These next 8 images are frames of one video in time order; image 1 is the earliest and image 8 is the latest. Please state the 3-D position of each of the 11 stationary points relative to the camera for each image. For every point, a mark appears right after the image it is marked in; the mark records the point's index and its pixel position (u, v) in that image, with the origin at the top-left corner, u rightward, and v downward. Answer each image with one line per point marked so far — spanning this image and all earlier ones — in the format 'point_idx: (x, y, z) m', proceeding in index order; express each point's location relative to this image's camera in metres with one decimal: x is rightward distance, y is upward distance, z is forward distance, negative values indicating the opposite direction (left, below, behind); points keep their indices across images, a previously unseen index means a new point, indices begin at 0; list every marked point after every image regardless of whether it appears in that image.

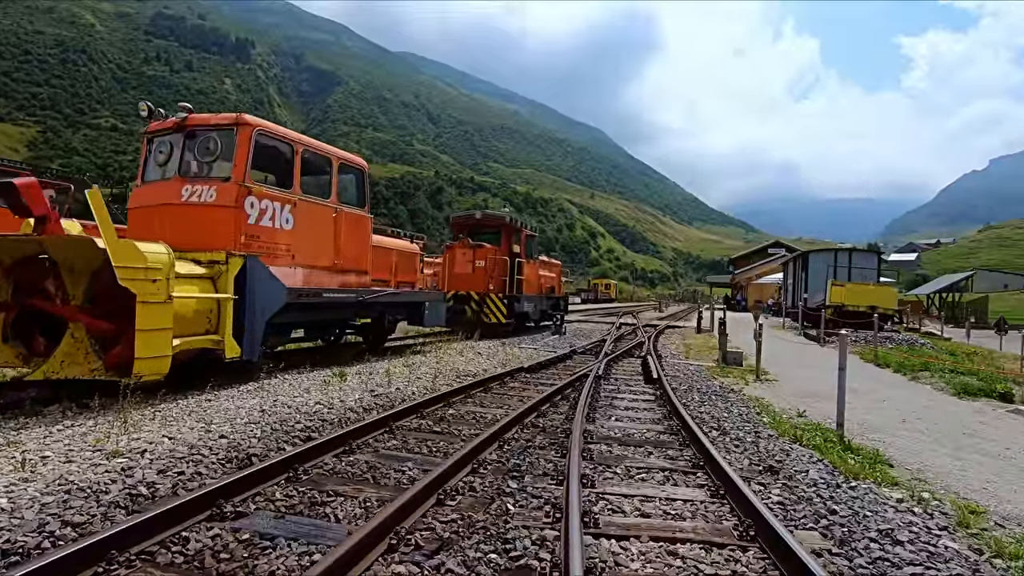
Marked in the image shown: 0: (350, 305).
0: (-3.6, -0.4, +12.1) m
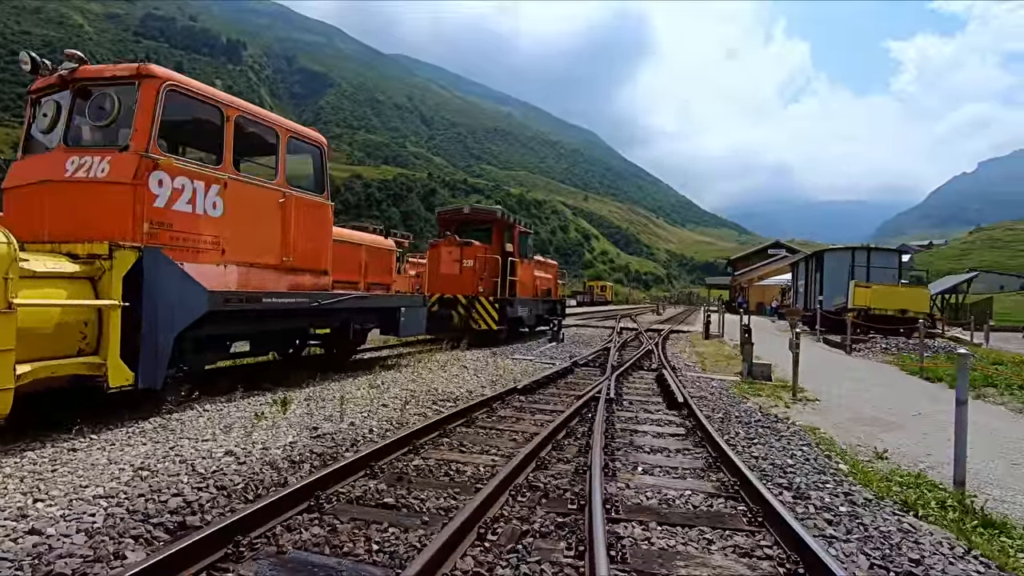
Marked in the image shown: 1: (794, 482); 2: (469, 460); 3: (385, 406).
0: (-3.8, -0.4, +9.9) m
1: (+2.8, -1.9, +5.5) m
2: (-0.5, -1.8, +5.9) m
3: (-1.9, -1.8, +8.1) m
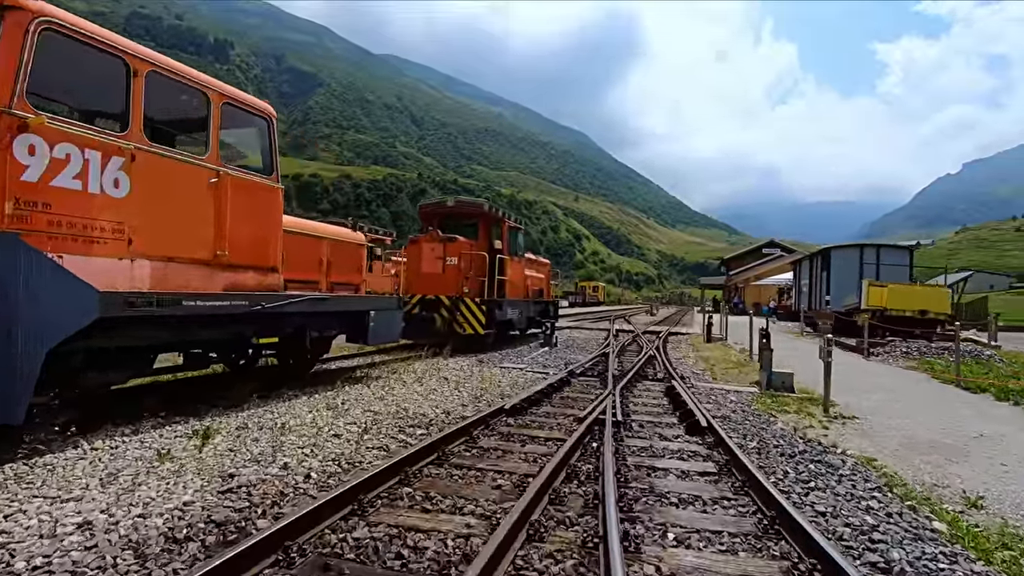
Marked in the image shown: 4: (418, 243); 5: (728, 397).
0: (-4.0, -0.4, +8.1) m
1: (+2.7, -1.9, +3.9) m
2: (-0.6, -1.8, +4.2) m
3: (-2.1, -1.8, +6.4) m
4: (-2.9, +1.4, +16.8) m
5: (+4.3, -2.1, +10.7) m
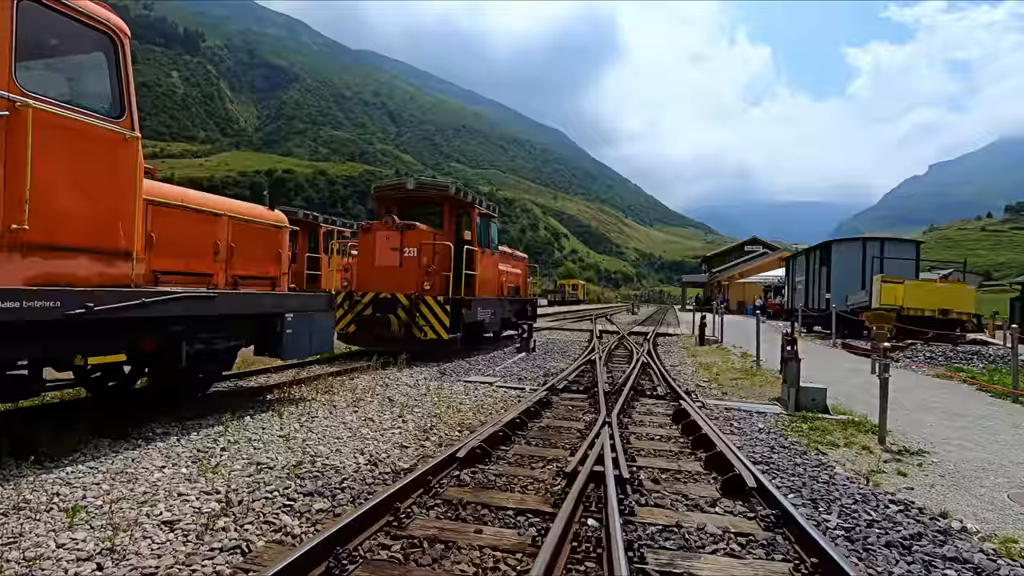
0: (-4.4, -0.4, +5.5) m
1: (+2.4, -1.9, +1.5) m
2: (-0.9, -1.8, +1.7) m
3: (-2.4, -1.7, +3.9) m
4: (-3.7, +1.5, +14.2) m
5: (+3.7, -2.1, +8.4) m
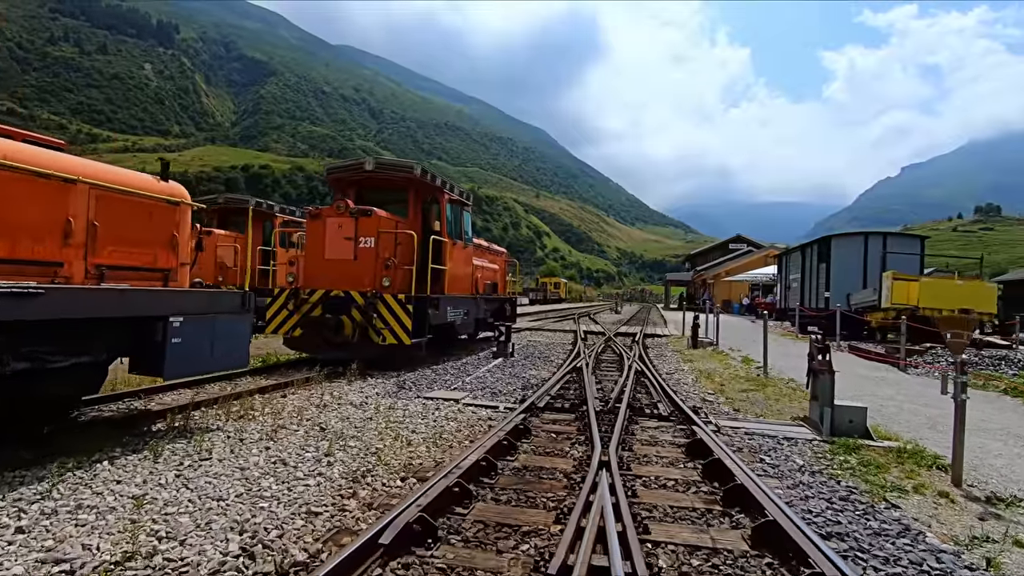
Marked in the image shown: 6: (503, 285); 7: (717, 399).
0: (-4.7, -0.3, +3.4) m
1: (+2.2, -1.8, -0.3) m
2: (-1.1, -1.7, -0.2) m
3: (-2.7, -1.6, +1.9) m
4: (-4.3, +1.6, +12.1) m
5: (+3.3, -2.0, +6.6) m
6: (-0.3, +0.1, +19.6) m
7: (+3.7, -2.0, +9.9) m
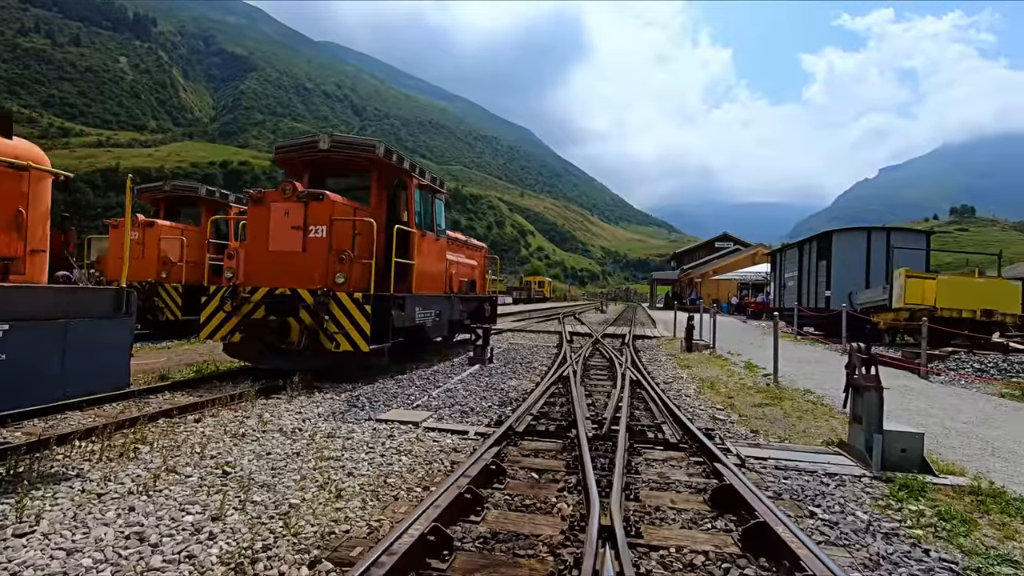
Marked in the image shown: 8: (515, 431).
0: (-4.9, -0.3, +1.7) m
1: (+2.2, -1.8, -1.9) m
2: (-1.2, -1.7, -1.9) m
3: (-2.8, -1.6, +0.1) m
4: (-4.7, +1.6, +10.4) m
5: (+3.0, -2.0, +5.1) m
6: (-0.9, +0.2, +17.9) m
7: (+3.3, -2.0, +8.4) m
8: (0.0, -1.8, +7.0) m
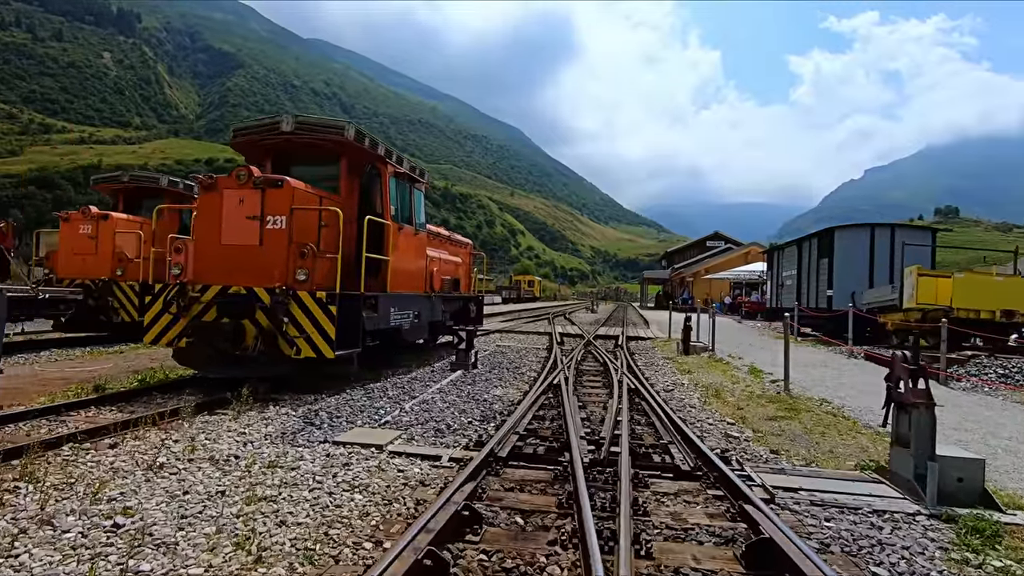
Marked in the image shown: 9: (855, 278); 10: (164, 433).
0: (-5.0, -0.3, +0.5) m
1: (+2.1, -1.8, -3.0) m
2: (-1.2, -1.7, -3.0) m
3: (-2.9, -1.6, -1.0) m
4: (-5.0, +1.6, +9.2) m
5: (+2.9, -1.9, +4.0) m
6: (-1.3, +0.2, +16.8) m
7: (+3.1, -2.0, +7.4) m
8: (-0.1, -1.8, +5.9) m
9: (+12.0, +0.4, +19.2) m
10: (-3.9, -1.6, +6.0) m
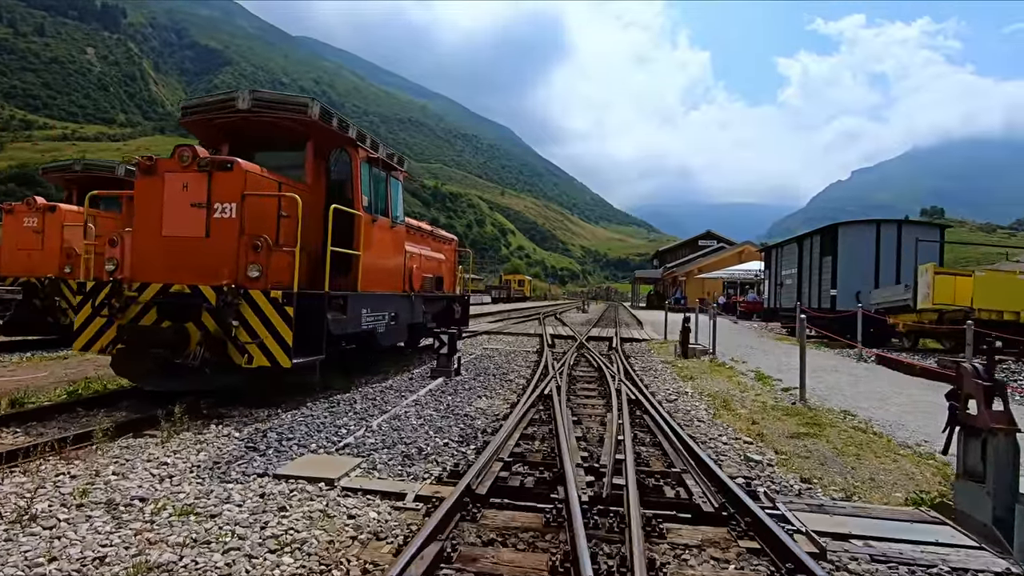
0: (-5.1, -0.2, -0.7) m
1: (+2.1, -1.8, -4.0) m
2: (-1.2, -1.7, -4.1) m
3: (-3.0, -1.6, -2.2) m
4: (-5.2, +1.7, +8.0) m
5: (+2.7, -1.9, +3.0) m
6: (-1.7, +0.2, +15.7) m
7: (+2.9, -2.0, +6.3) m
8: (-0.3, -1.8, +4.8) m
9: (+11.7, +0.4, +18.3) m
10: (-4.0, -1.6, +4.9) m
